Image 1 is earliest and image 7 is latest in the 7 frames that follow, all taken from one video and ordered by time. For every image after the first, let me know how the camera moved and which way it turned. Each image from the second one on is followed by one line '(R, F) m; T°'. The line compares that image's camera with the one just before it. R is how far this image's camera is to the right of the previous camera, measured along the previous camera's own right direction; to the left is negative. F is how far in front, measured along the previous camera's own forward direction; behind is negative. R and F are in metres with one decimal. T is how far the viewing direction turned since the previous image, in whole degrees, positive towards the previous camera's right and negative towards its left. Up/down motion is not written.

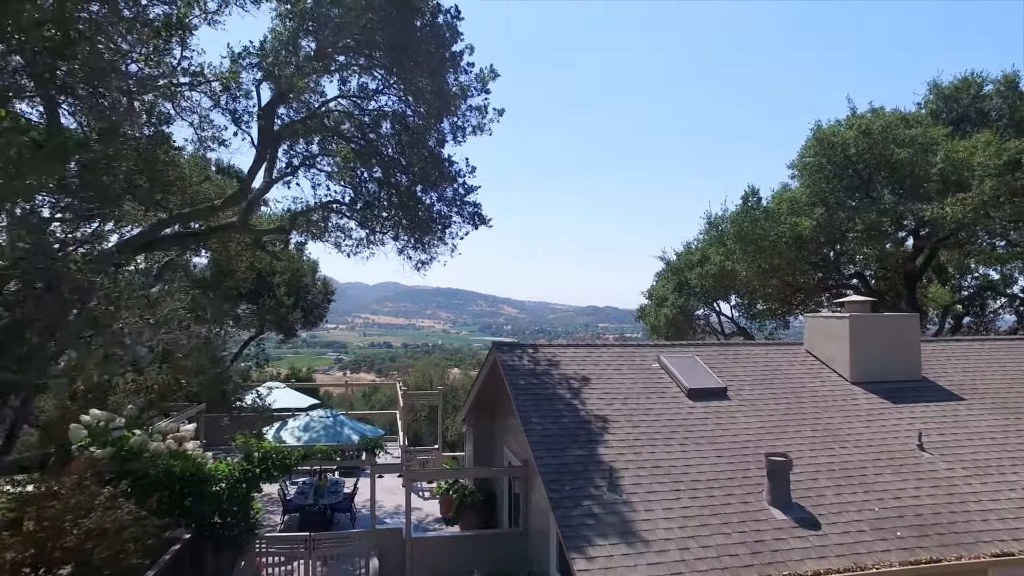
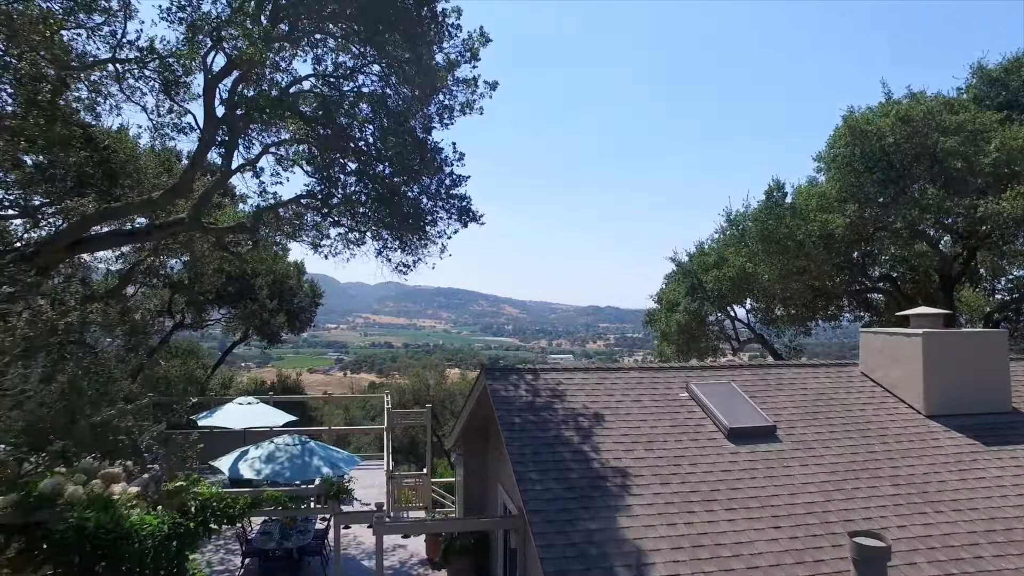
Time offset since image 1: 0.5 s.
(0.0, +1.0) m; 0°
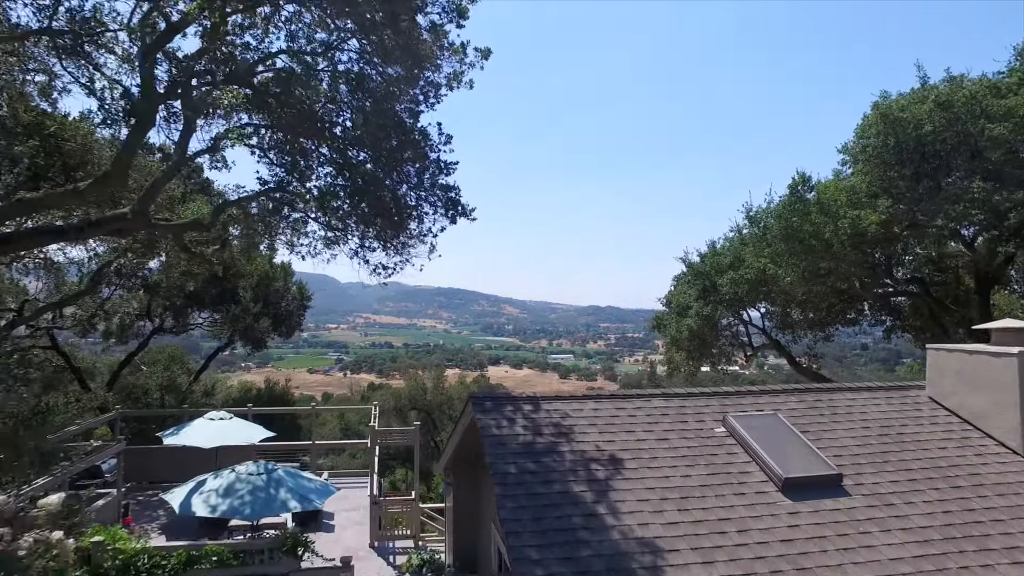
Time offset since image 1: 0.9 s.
(0.0, +0.8) m; 0°
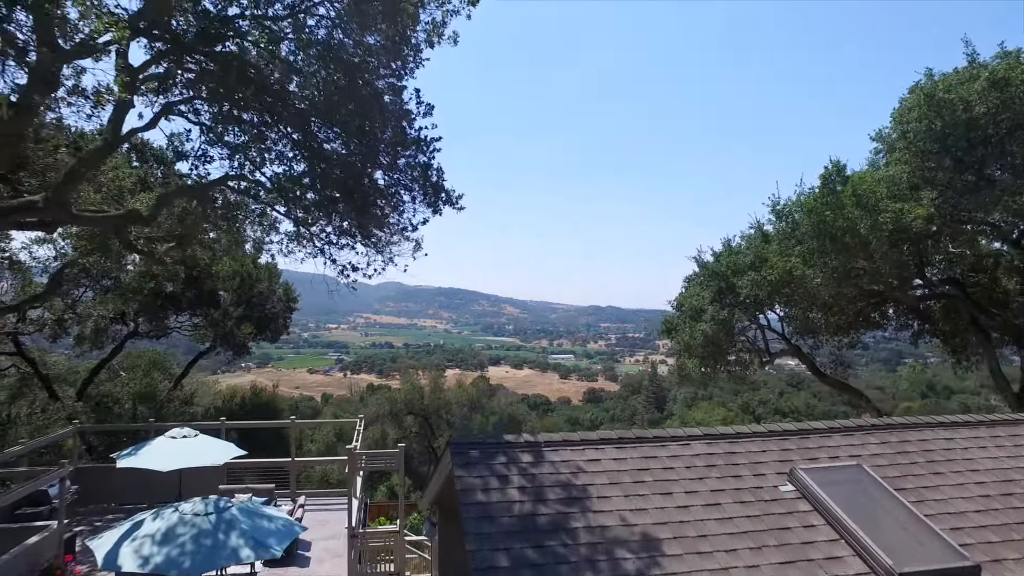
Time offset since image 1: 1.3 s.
(0.0, +0.9) m; 0°
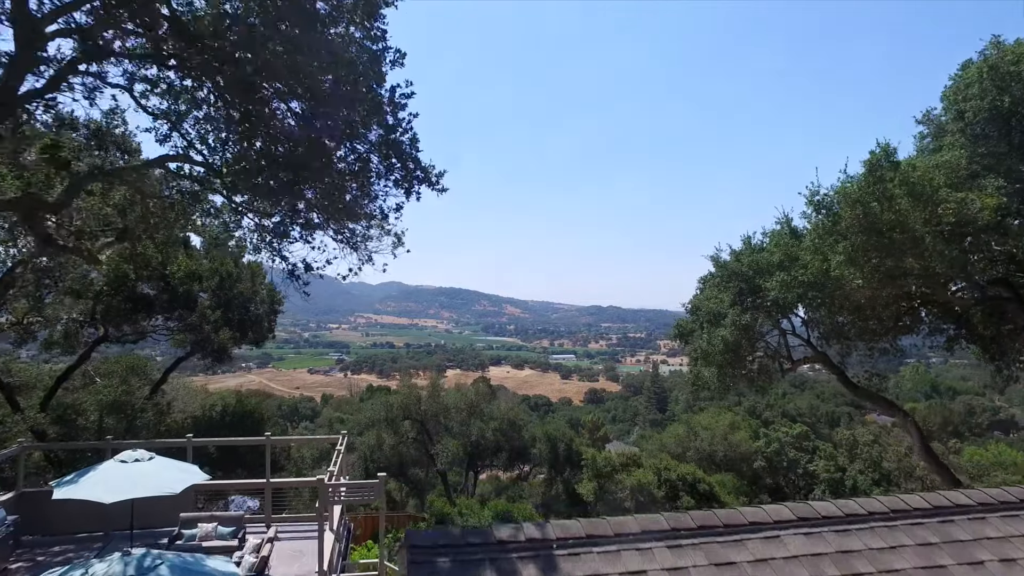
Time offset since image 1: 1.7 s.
(0.0, +1.0) m; 0°
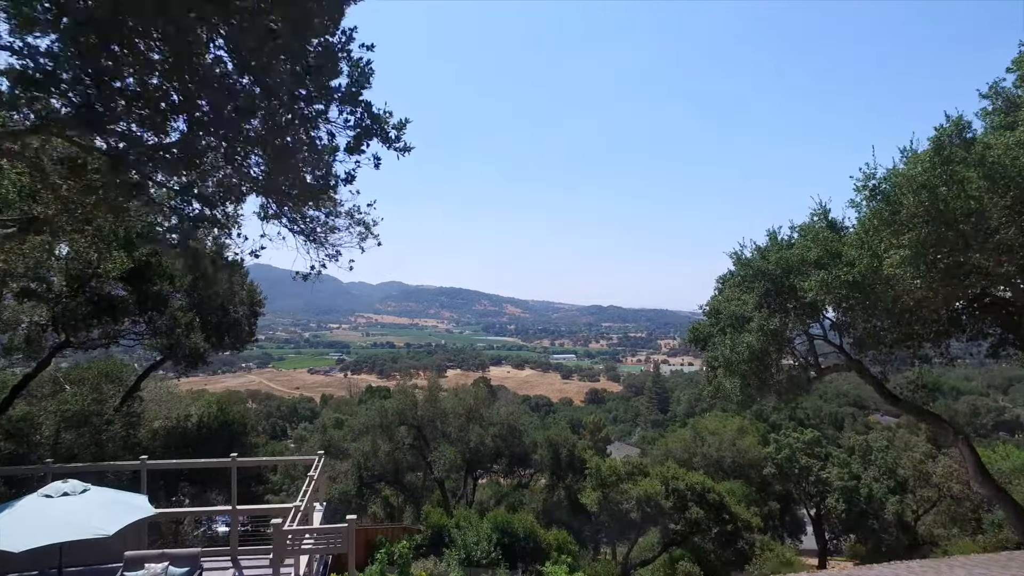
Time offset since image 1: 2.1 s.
(0.0, +1.0) m; 0°
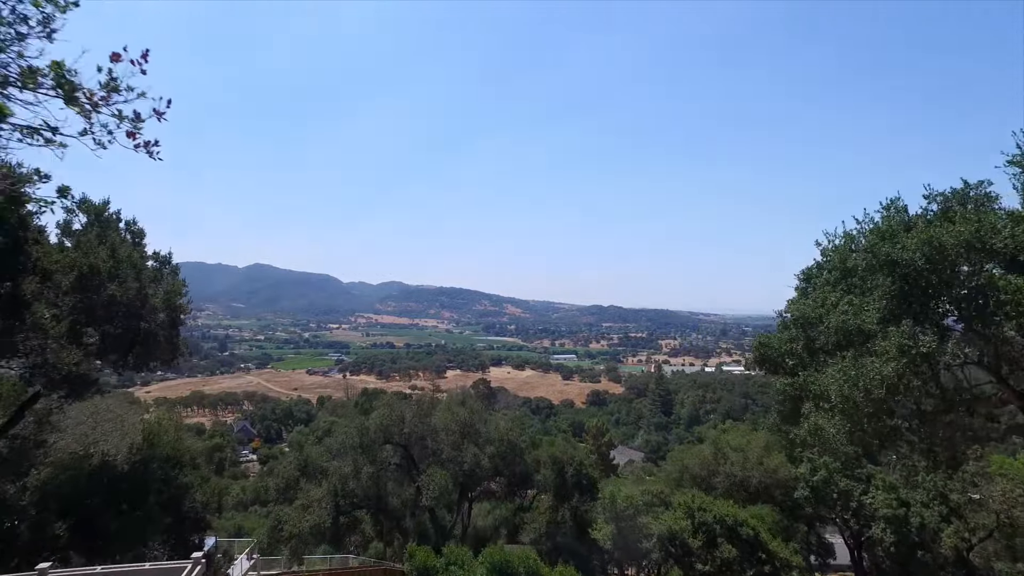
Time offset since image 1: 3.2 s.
(0.0, +3.0) m; 0°
